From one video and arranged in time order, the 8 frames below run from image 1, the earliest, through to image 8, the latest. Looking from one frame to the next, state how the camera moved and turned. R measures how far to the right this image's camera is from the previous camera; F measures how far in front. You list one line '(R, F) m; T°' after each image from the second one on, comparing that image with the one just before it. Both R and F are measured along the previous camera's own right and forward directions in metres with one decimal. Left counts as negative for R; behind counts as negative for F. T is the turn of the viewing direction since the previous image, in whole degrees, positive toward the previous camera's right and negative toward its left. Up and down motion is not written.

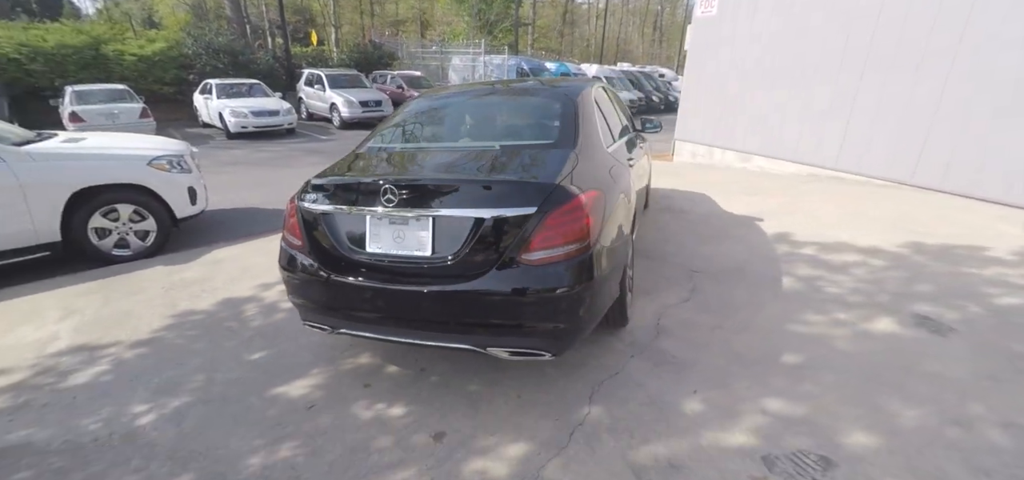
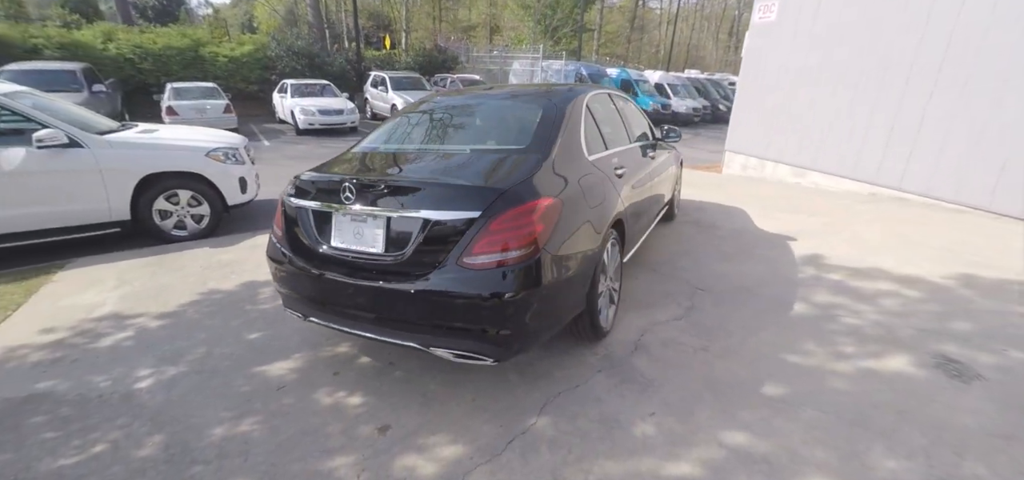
(+0.6, 0.0) m; -9°
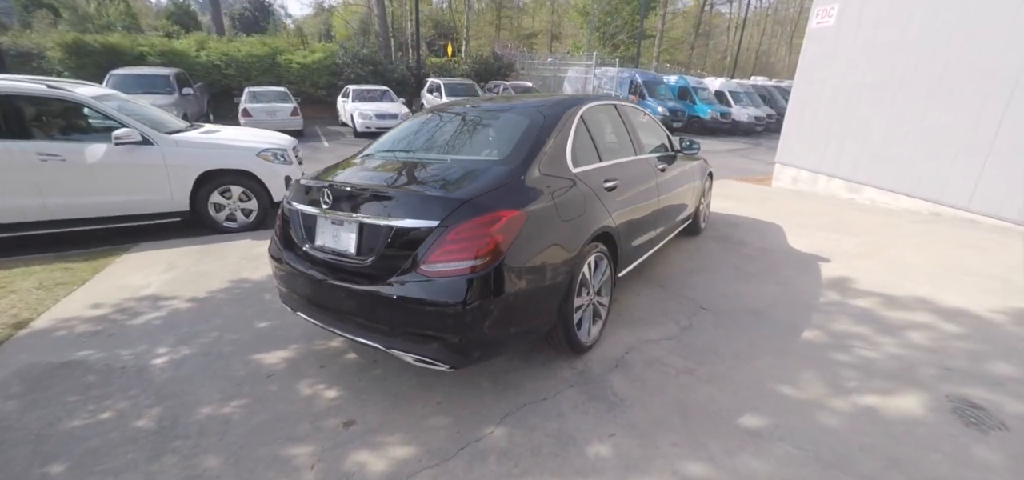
(+0.5, 0.0) m; -8°
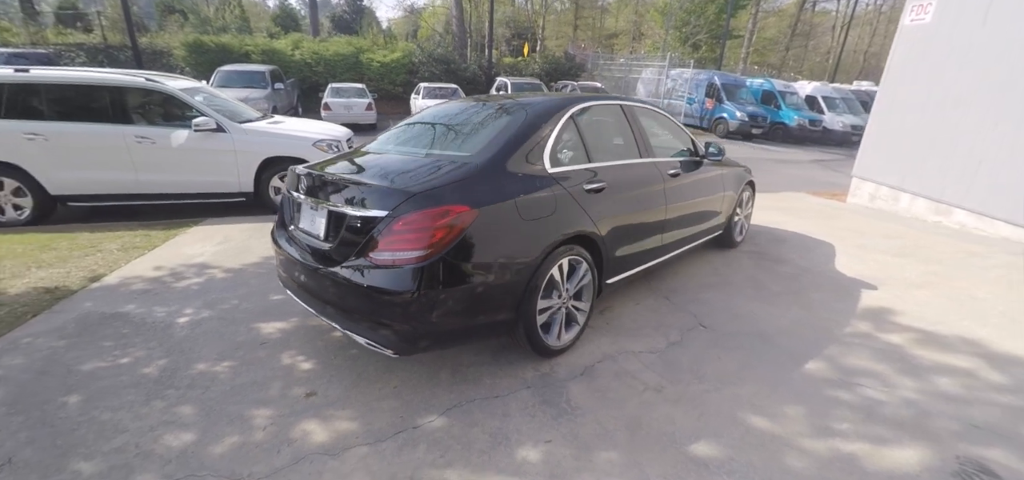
(+0.7, +0.1) m; -10°
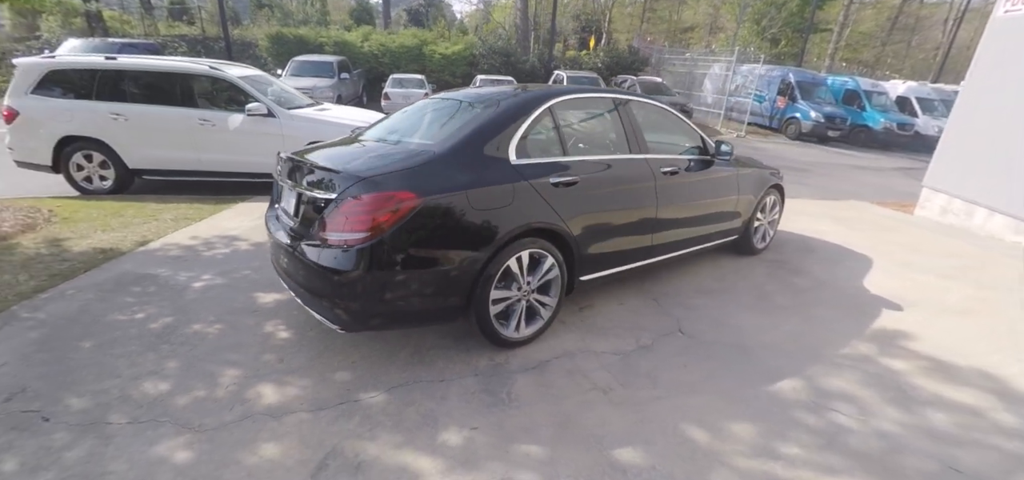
(+0.7, 0.0) m; -9°
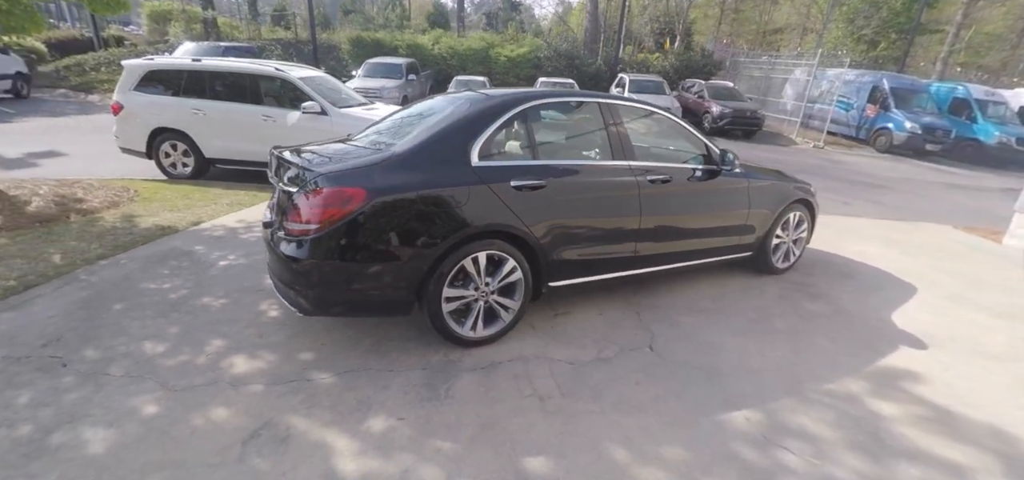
(+0.8, 0.0) m; -10°
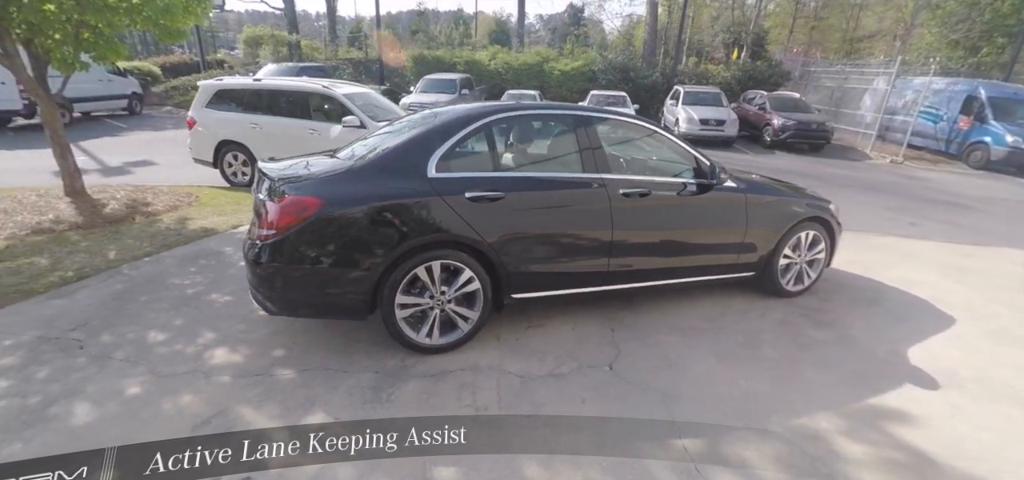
(+0.7, +0.1) m; -9°
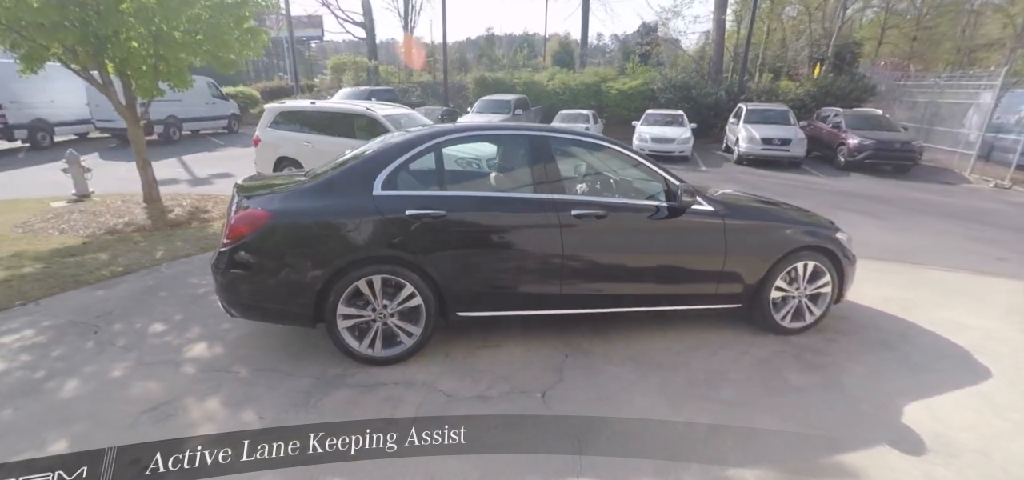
(+0.9, +0.2) m; -10°
